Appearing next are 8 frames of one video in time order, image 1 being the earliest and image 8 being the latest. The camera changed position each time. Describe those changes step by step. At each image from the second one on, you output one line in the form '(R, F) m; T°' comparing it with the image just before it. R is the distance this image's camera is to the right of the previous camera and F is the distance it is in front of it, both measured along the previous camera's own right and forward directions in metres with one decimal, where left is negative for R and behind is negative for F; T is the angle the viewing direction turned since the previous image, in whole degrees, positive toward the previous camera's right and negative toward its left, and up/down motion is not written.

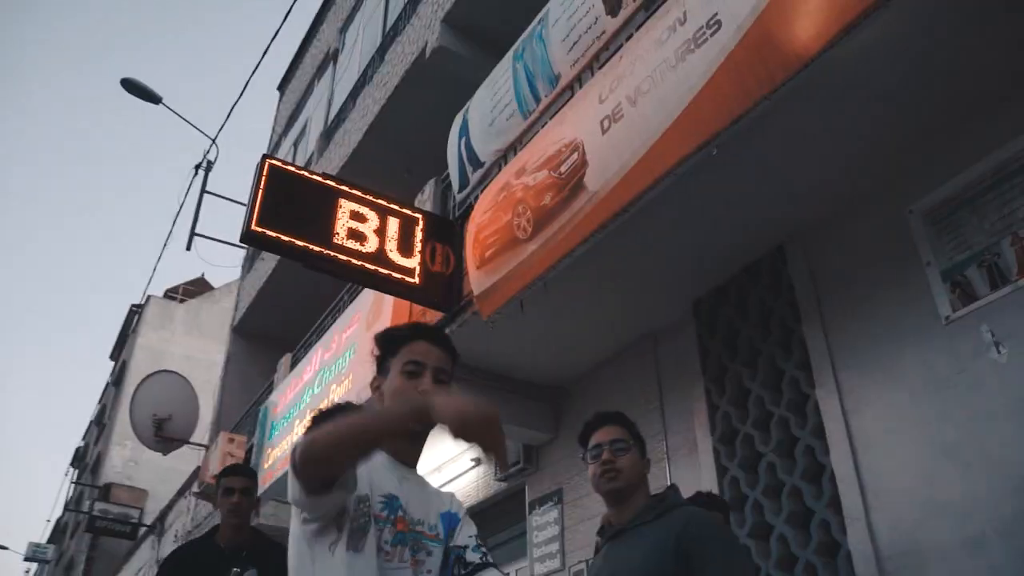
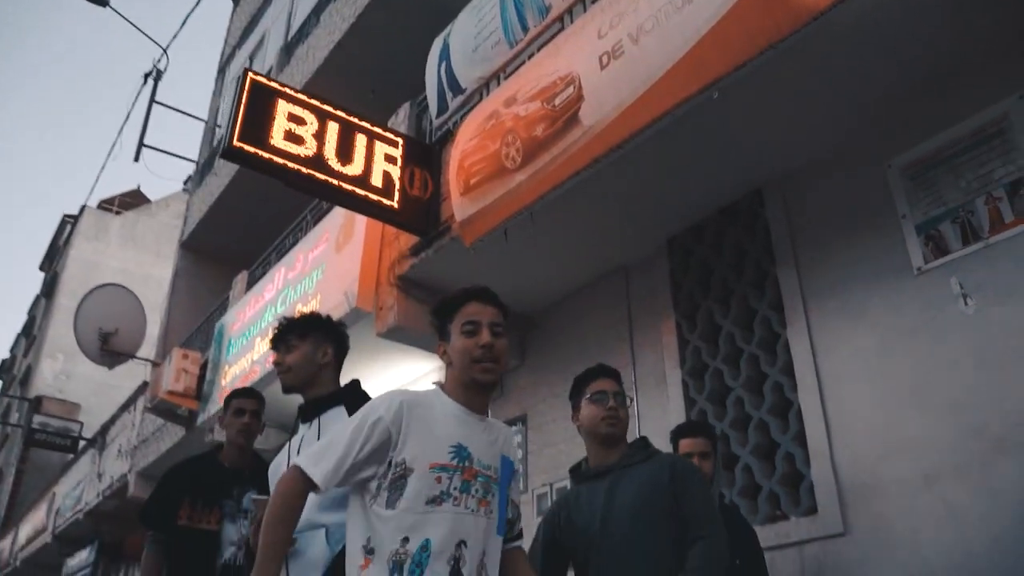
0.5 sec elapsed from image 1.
(-0.2, 0.0) m; +4°
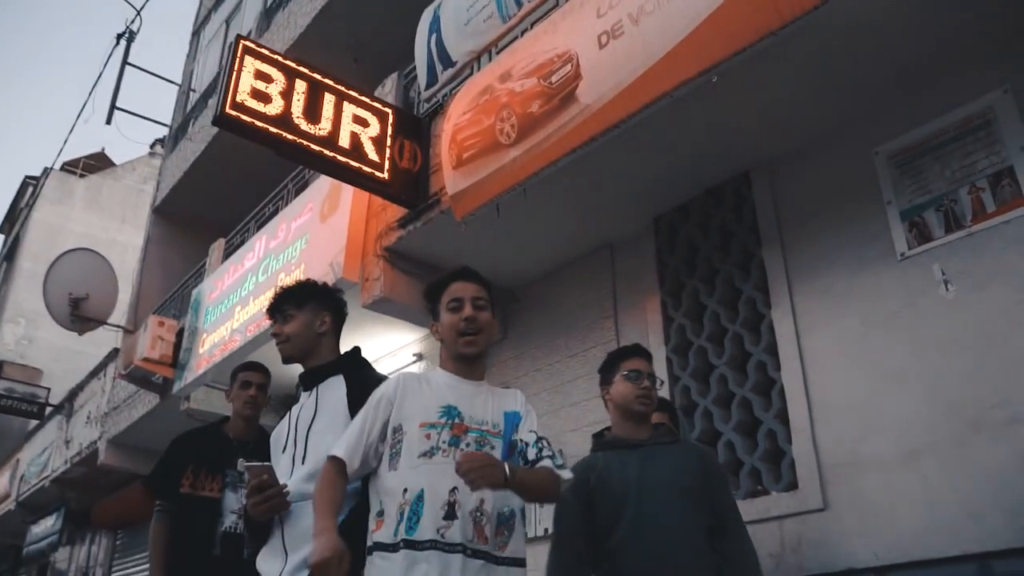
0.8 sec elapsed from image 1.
(-0.1, 0.0) m; +2°
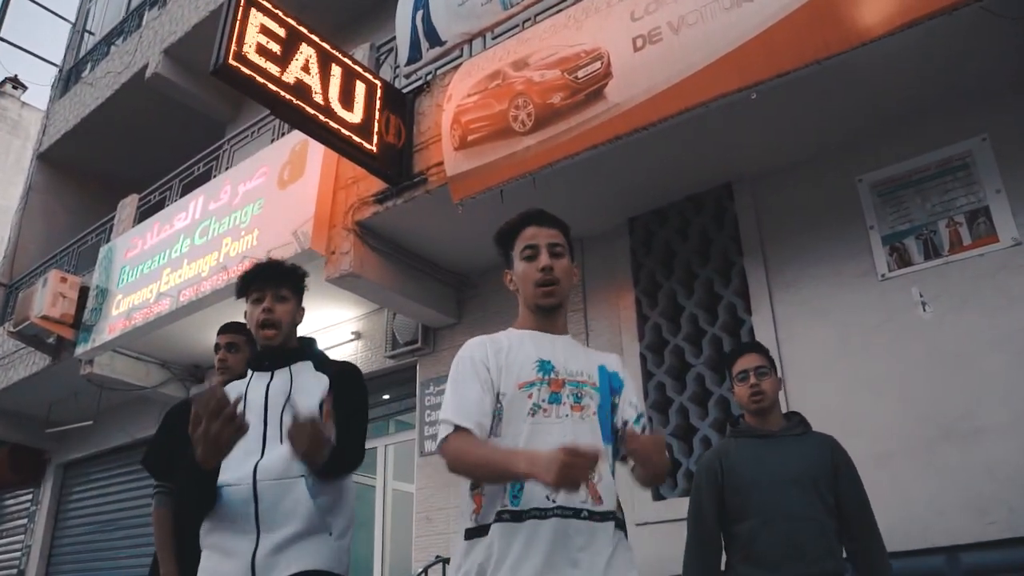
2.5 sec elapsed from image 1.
(-0.7, 0.0) m; +10°
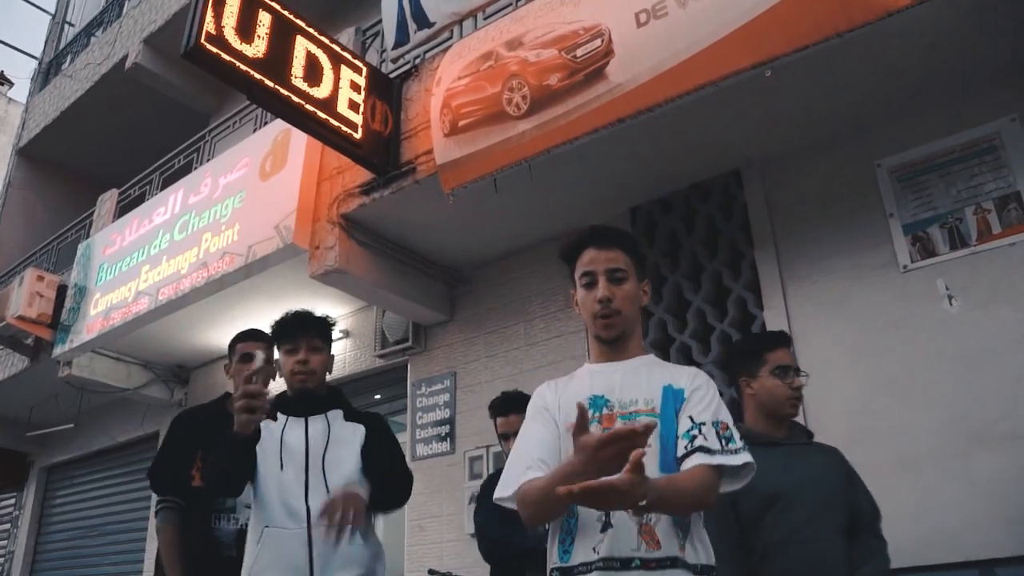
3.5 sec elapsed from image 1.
(0.0, +0.3) m; 0°
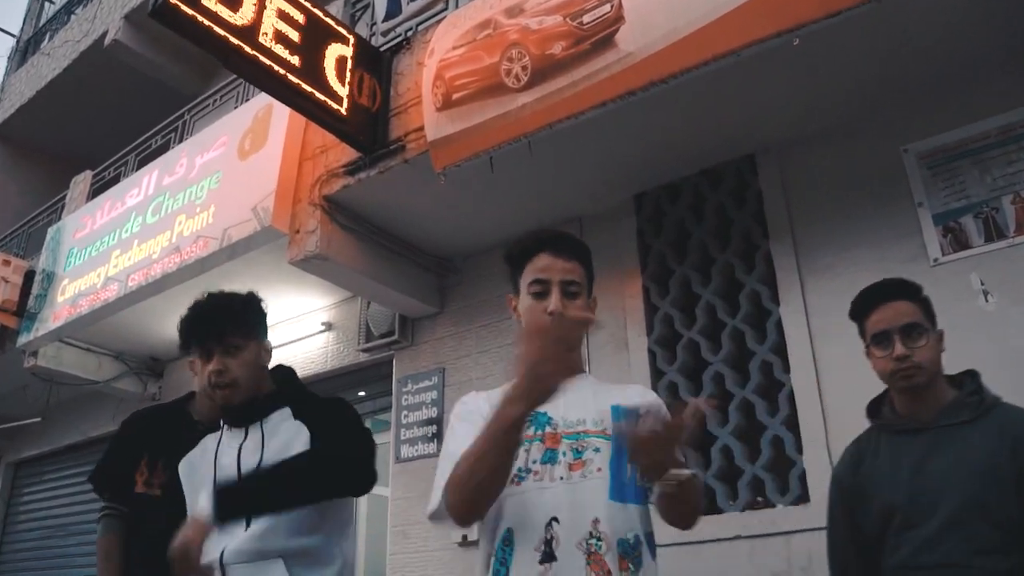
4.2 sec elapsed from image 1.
(0.0, +0.3) m; +1°
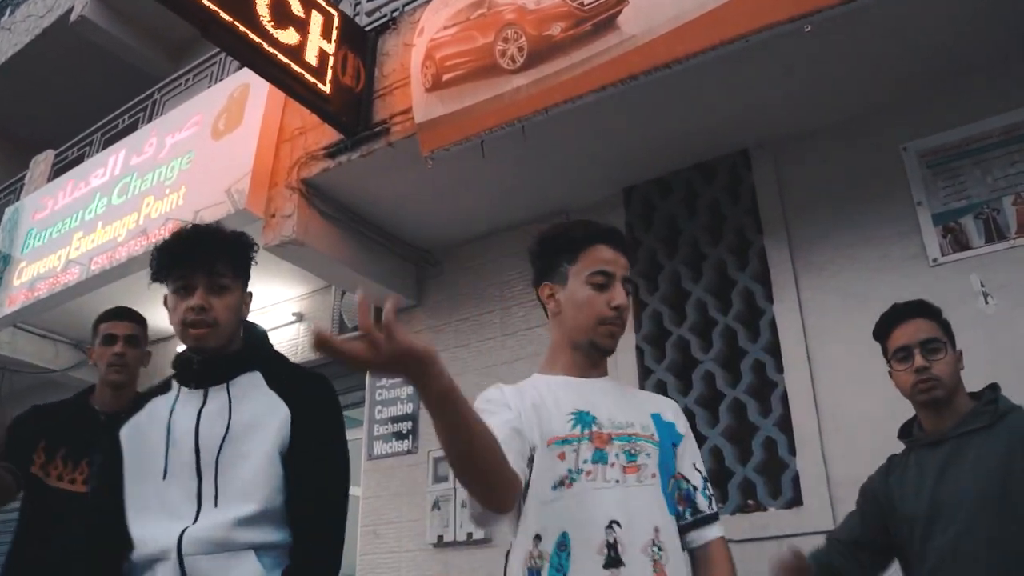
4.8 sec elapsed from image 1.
(-0.1, +0.2) m; +2°
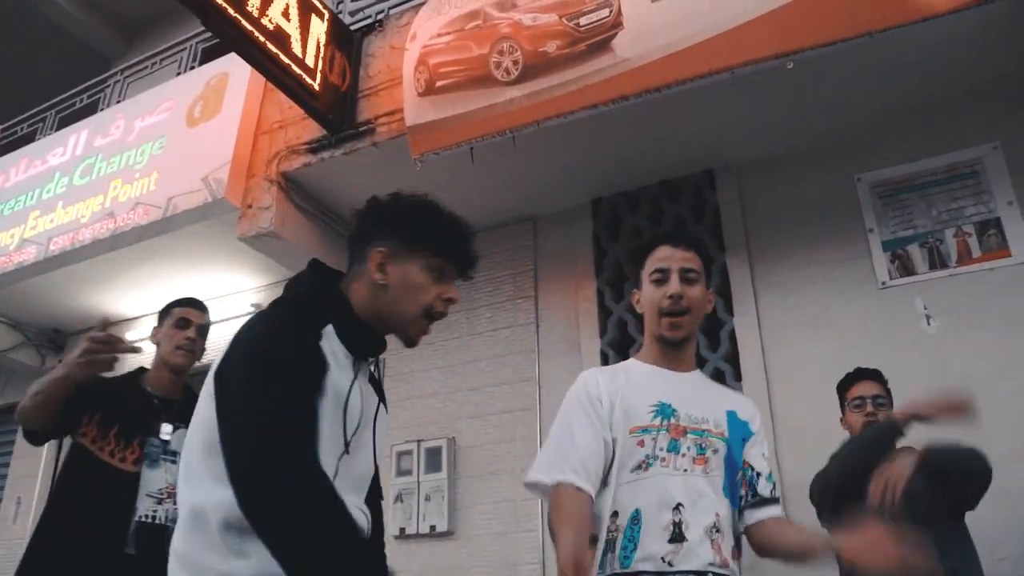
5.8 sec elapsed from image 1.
(-0.3, -0.2) m; +5°
